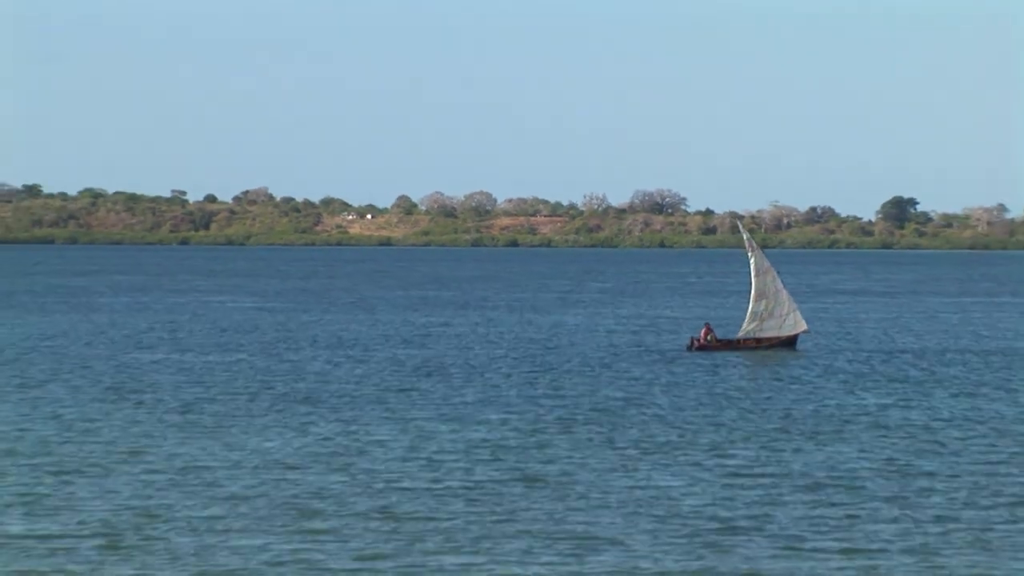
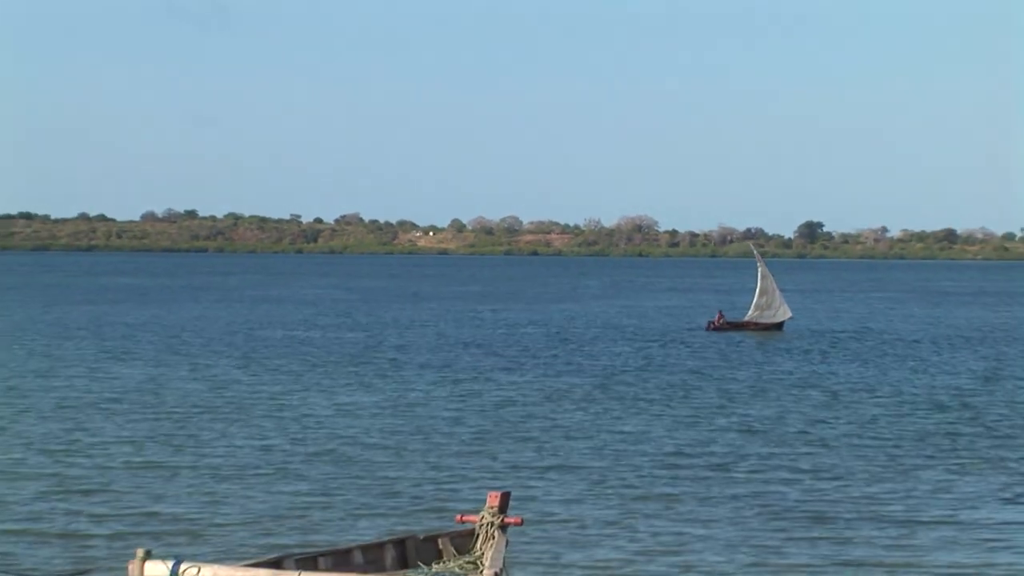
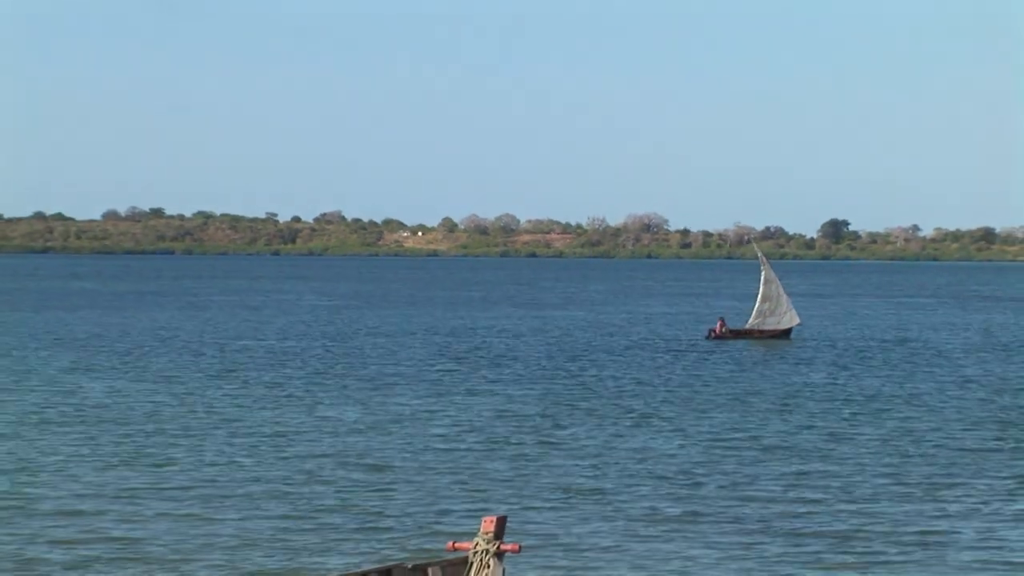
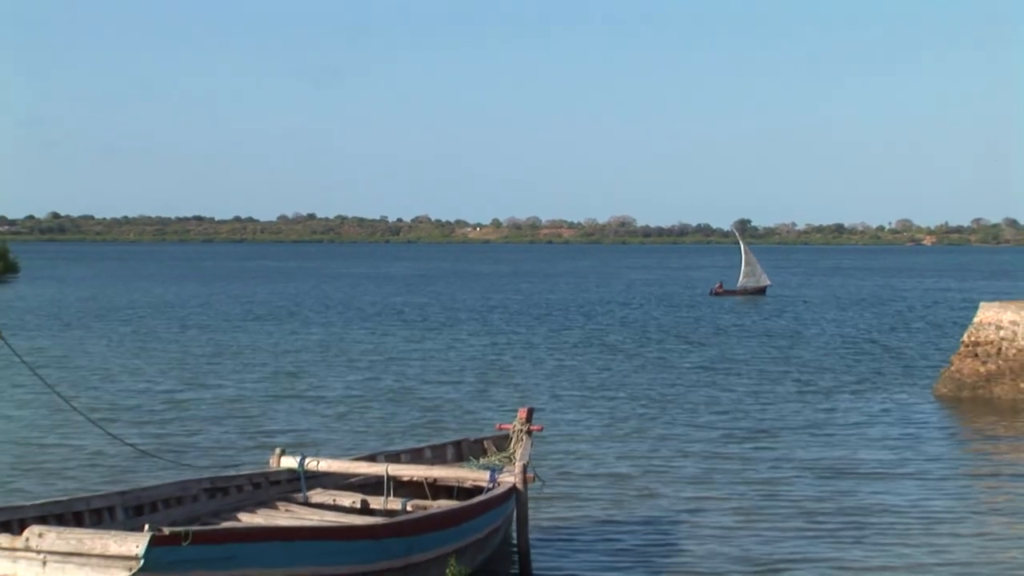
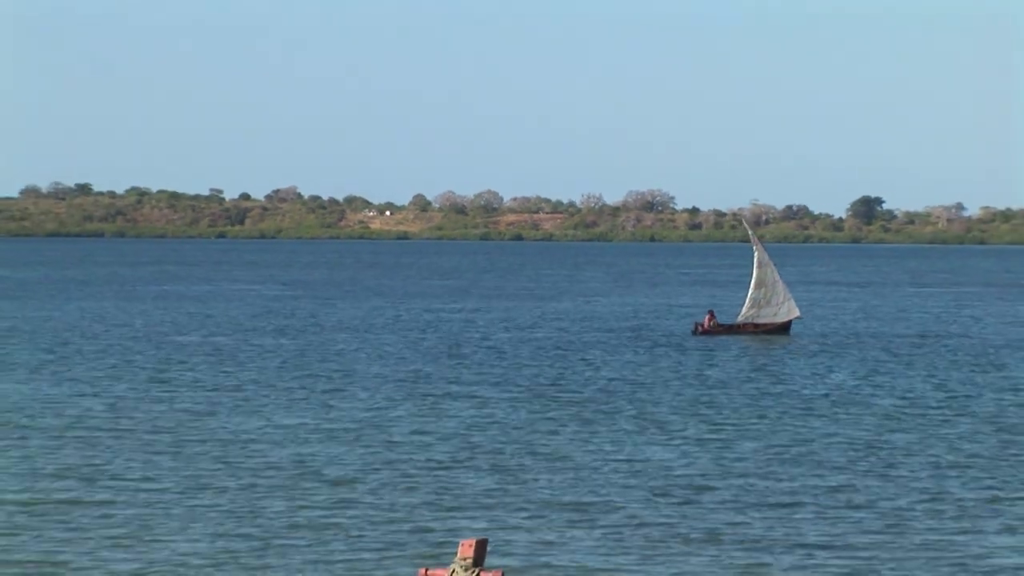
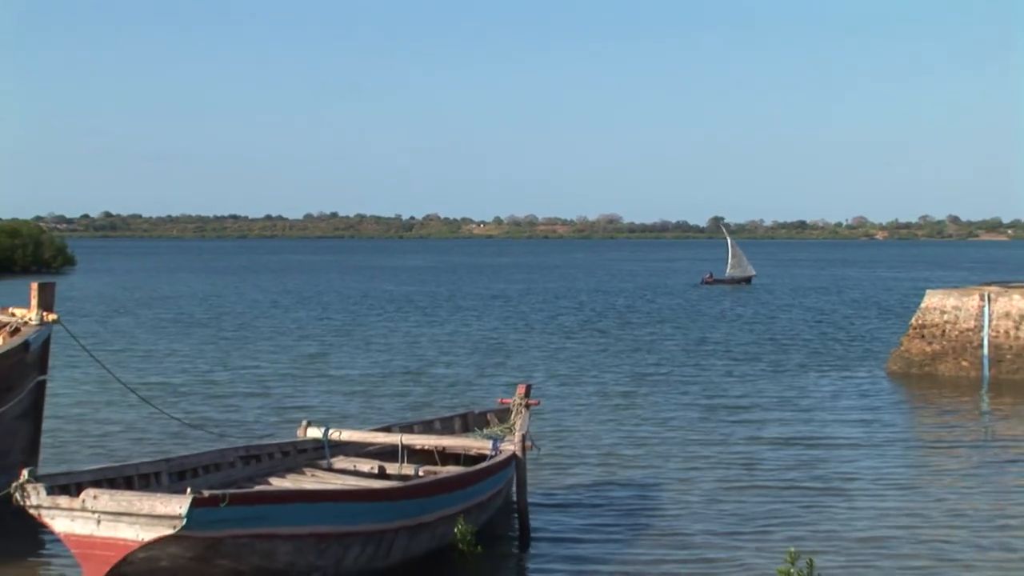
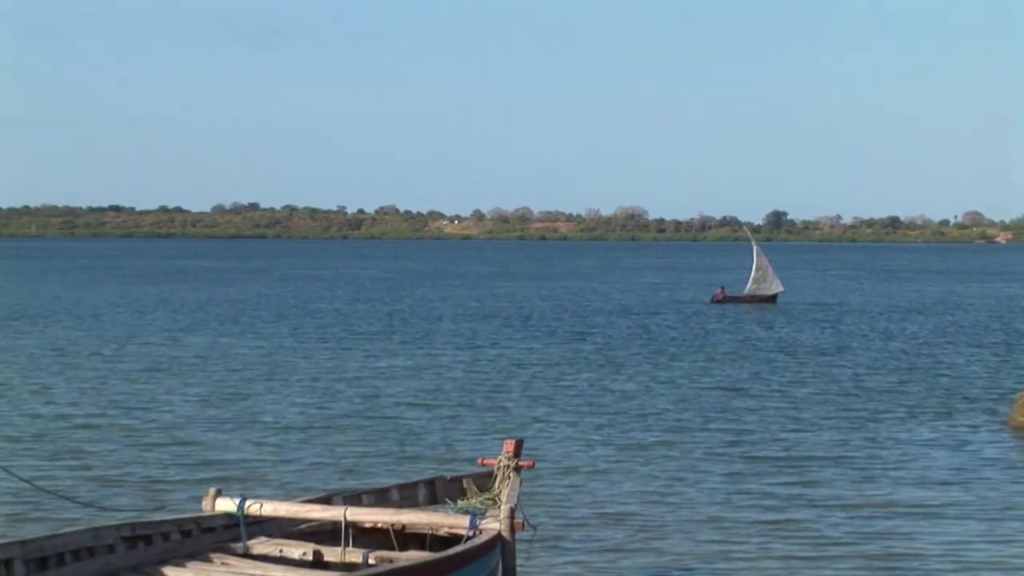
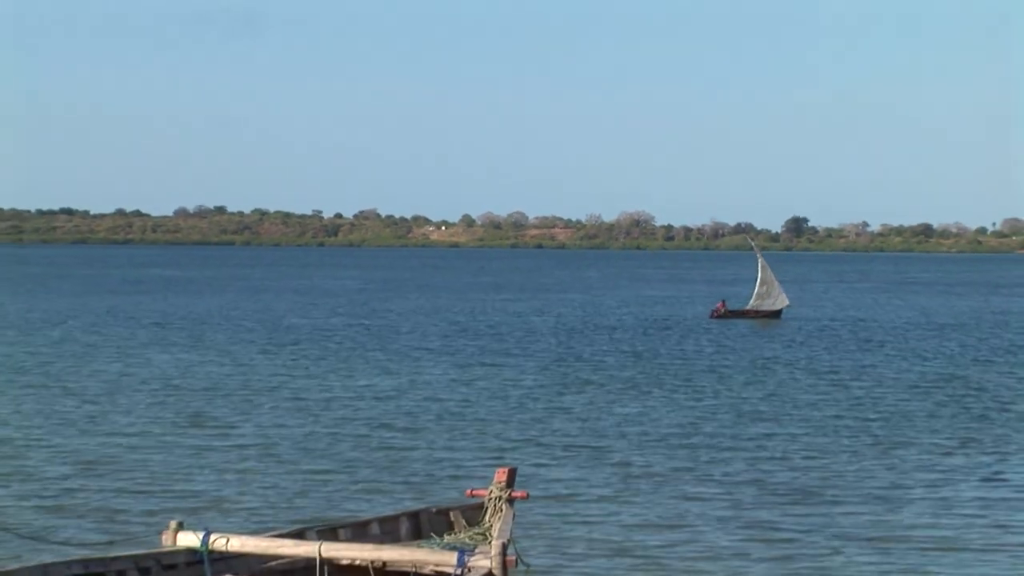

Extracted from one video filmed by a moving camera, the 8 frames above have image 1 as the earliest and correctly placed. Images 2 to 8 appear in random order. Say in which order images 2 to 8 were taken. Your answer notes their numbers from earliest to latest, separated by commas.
5, 3, 2, 8, 7, 4, 6
